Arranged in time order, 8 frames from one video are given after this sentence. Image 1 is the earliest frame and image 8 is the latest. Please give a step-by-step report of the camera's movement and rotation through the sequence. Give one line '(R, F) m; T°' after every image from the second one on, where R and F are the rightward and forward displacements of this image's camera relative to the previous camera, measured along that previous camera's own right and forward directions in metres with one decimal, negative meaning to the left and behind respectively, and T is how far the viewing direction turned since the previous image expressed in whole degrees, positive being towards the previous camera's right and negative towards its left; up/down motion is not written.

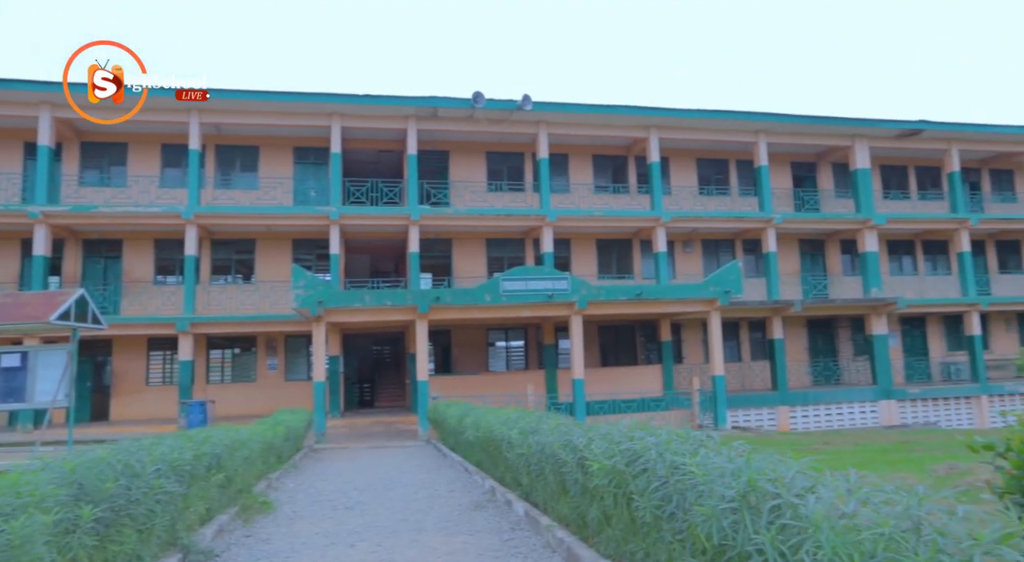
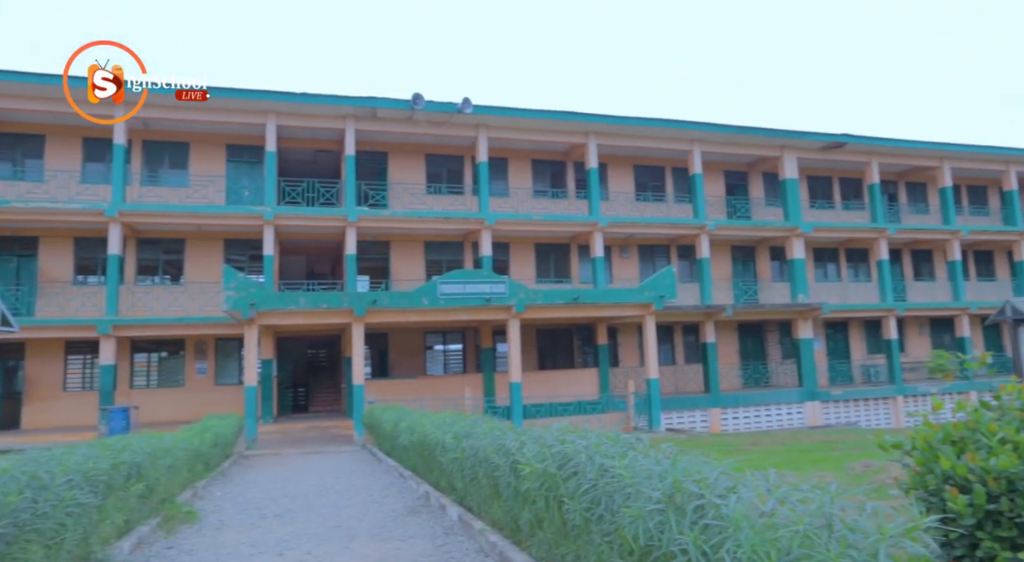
(+0.4, 0.0) m; +4°
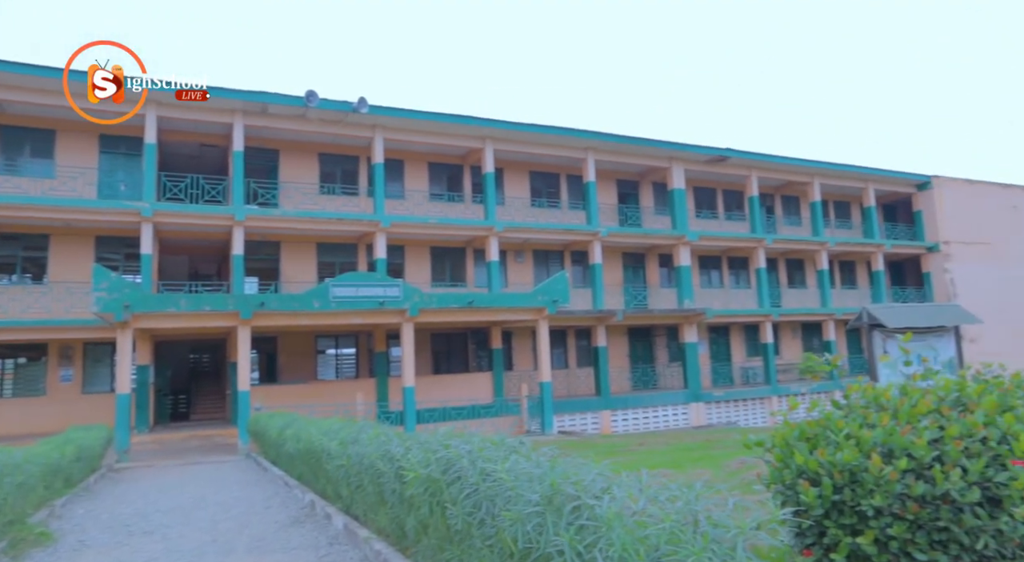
(+0.6, 0.0) m; +7°
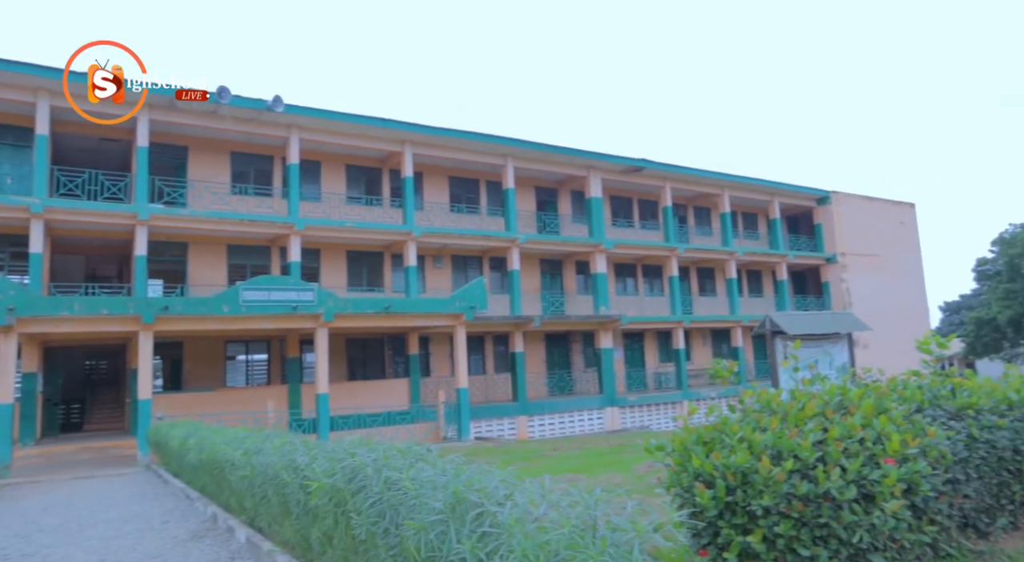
(+0.5, 0.0) m; +6°
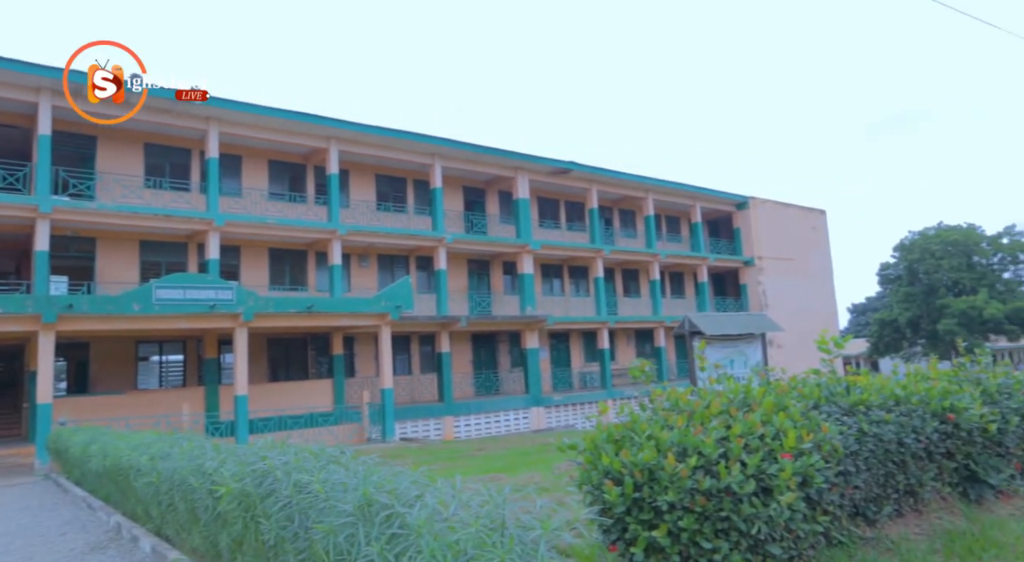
(+0.5, 0.0) m; +5°
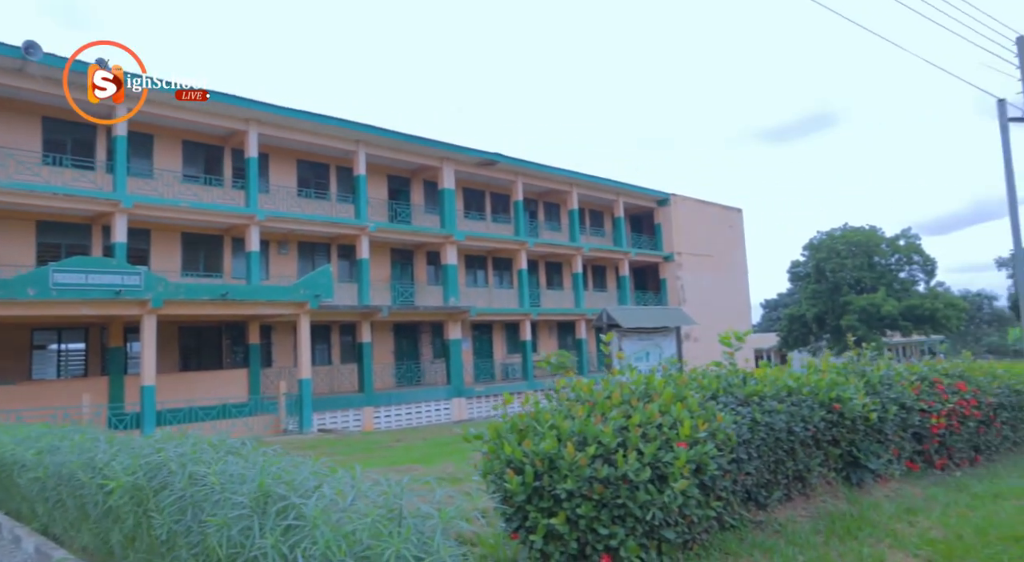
(+0.6, 0.0) m; +5°
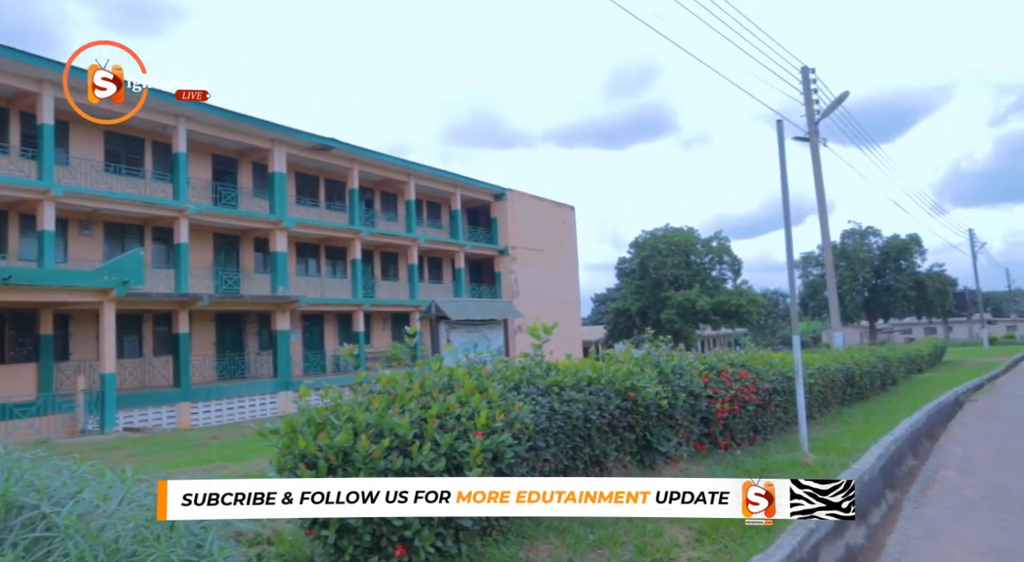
(+1.3, -0.1) m; +11°
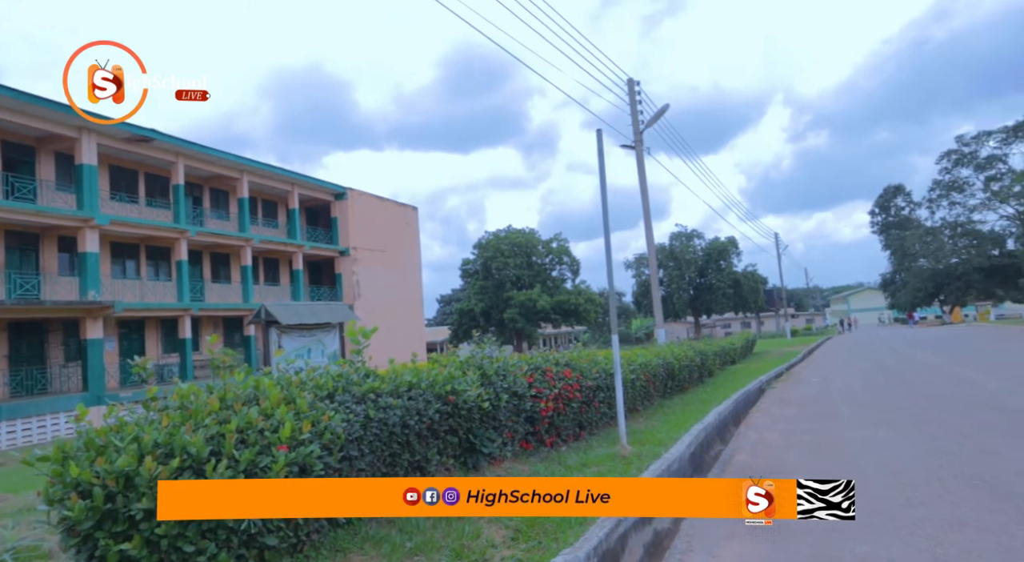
(+1.3, -0.1) m; +11°
